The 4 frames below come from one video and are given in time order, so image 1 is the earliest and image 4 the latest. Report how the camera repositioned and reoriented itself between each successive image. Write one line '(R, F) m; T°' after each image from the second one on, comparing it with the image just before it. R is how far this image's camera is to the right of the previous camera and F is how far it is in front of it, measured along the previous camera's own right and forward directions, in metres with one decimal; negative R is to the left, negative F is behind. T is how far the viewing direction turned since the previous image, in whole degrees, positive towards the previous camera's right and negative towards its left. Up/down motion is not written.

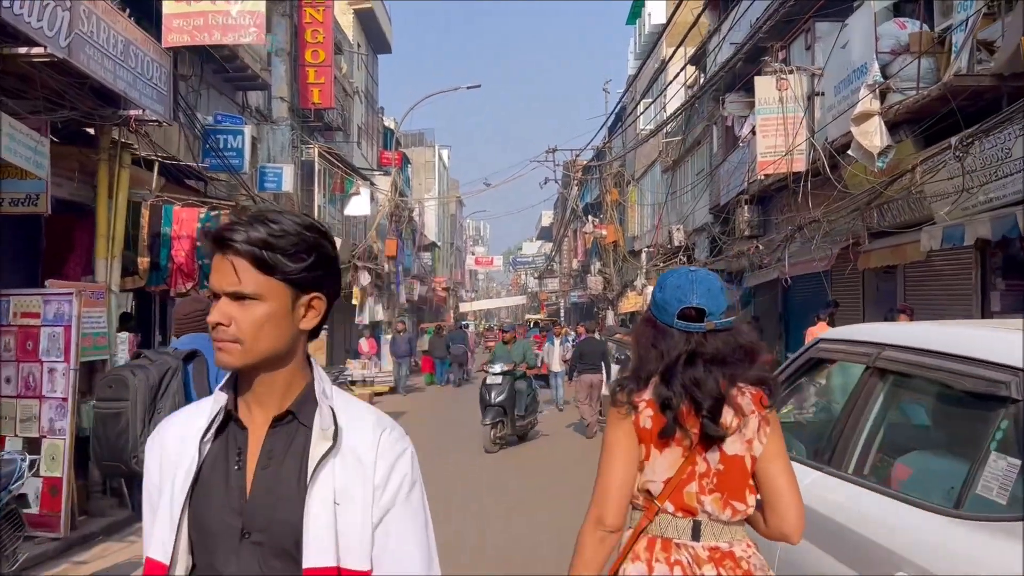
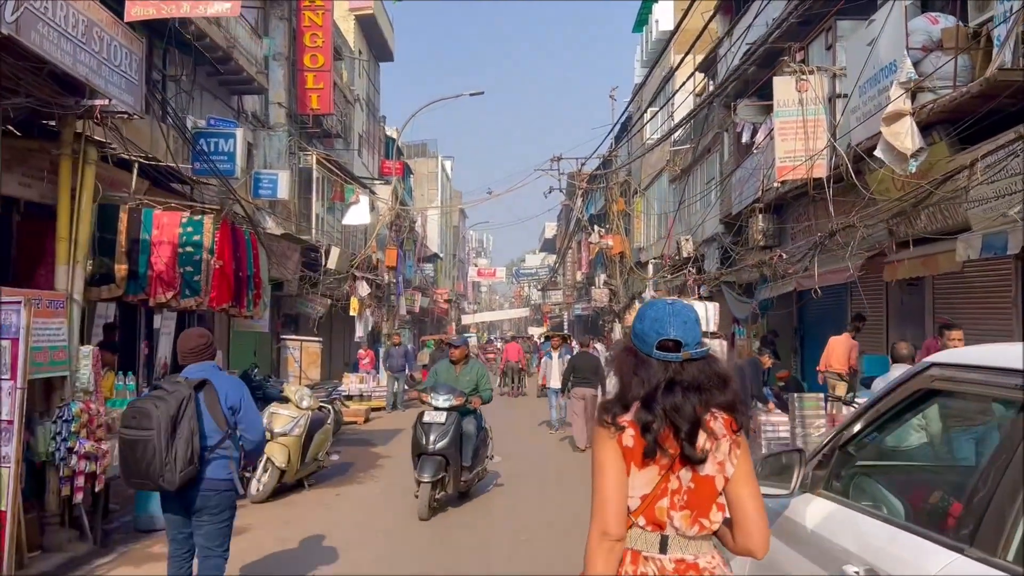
(0.0, +0.7) m; 0°
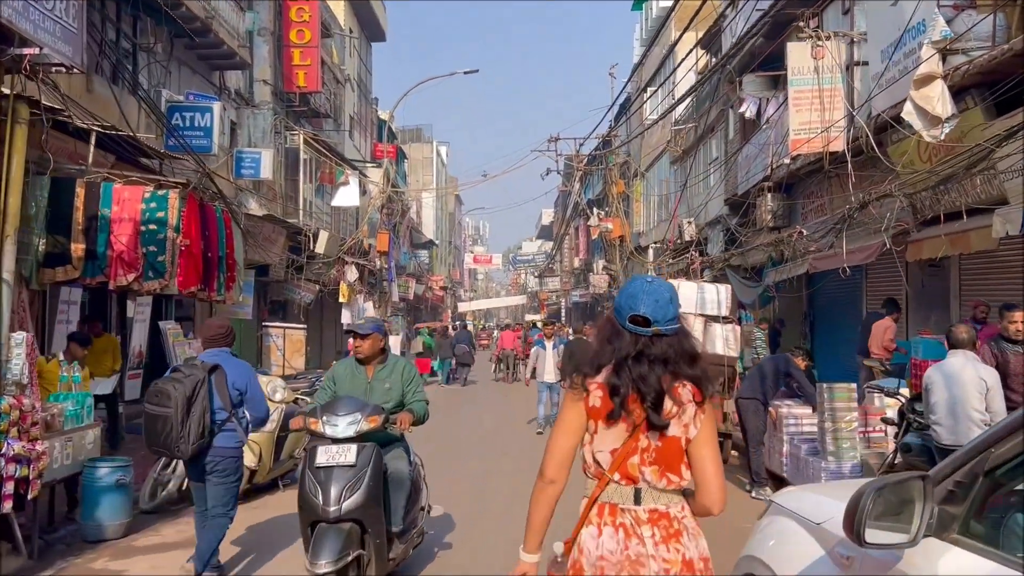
(0.0, +0.8) m; 0°
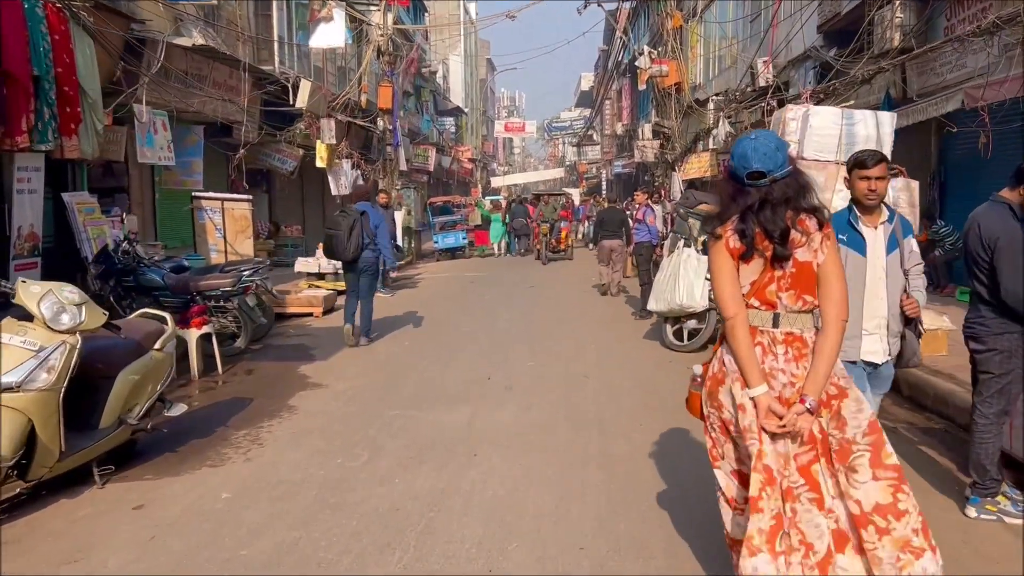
(+0.2, +3.6) m; -3°
